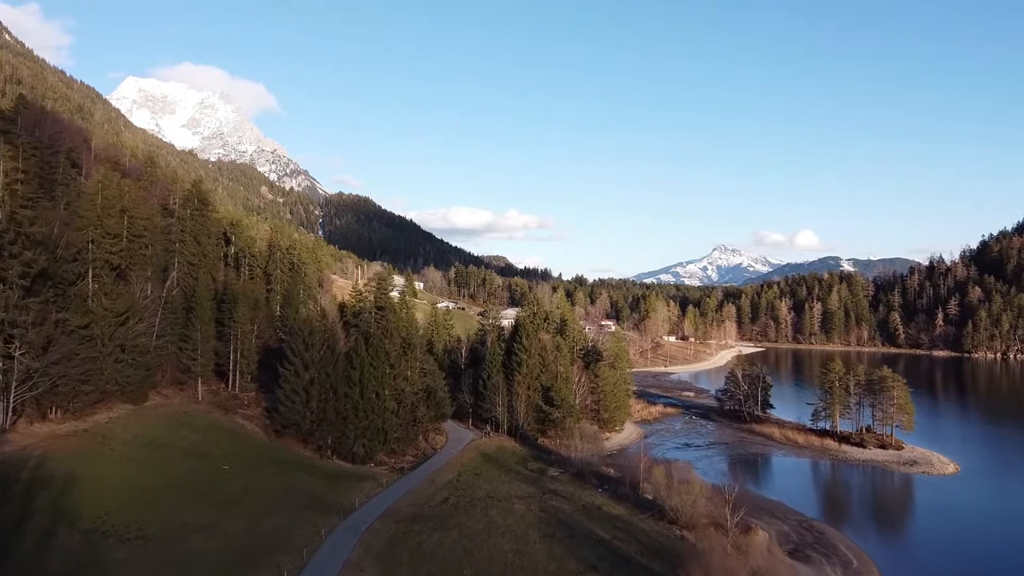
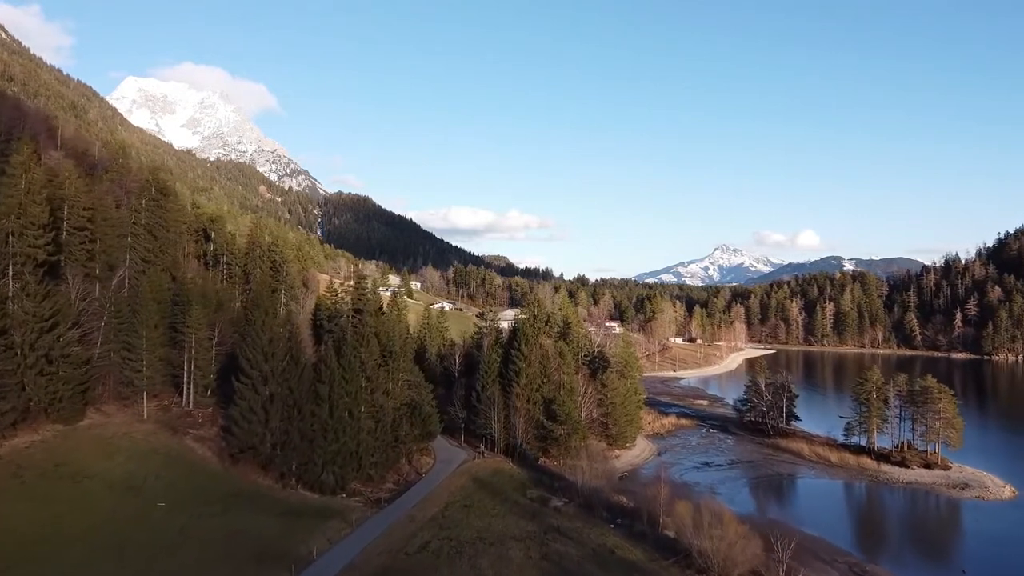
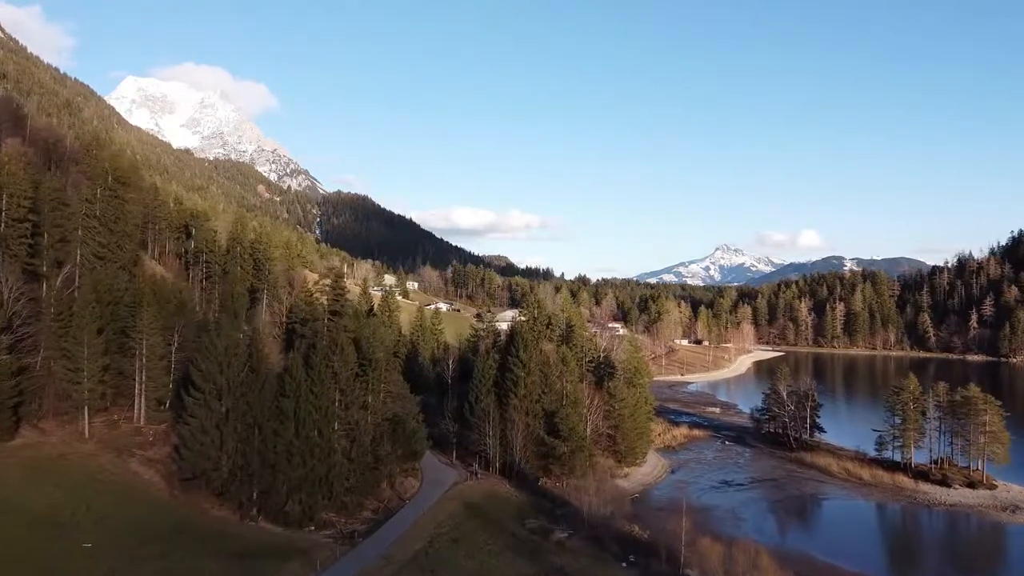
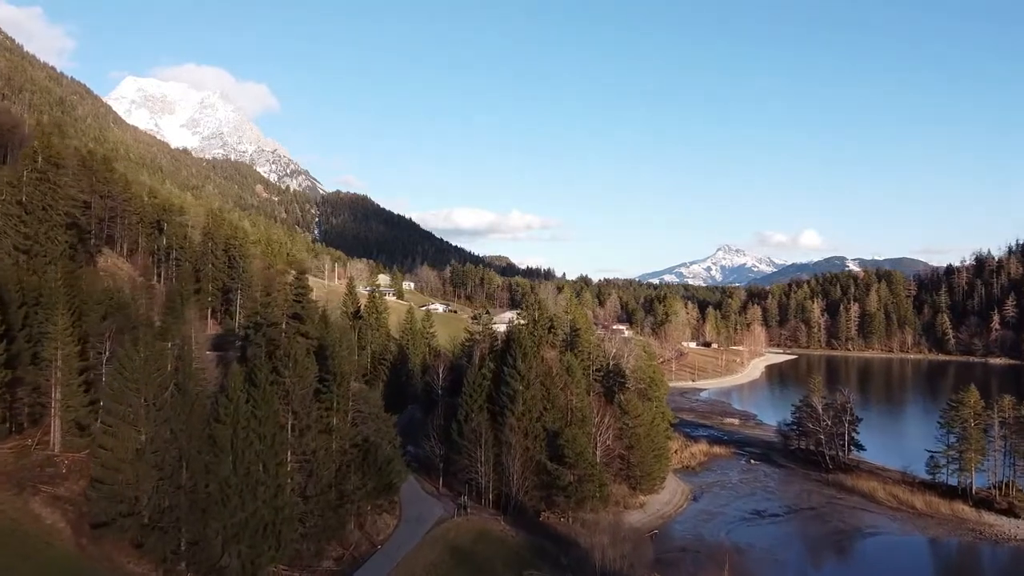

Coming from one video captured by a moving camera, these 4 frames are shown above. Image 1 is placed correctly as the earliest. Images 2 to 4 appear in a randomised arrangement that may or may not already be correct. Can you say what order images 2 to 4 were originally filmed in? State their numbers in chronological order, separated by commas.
2, 3, 4
